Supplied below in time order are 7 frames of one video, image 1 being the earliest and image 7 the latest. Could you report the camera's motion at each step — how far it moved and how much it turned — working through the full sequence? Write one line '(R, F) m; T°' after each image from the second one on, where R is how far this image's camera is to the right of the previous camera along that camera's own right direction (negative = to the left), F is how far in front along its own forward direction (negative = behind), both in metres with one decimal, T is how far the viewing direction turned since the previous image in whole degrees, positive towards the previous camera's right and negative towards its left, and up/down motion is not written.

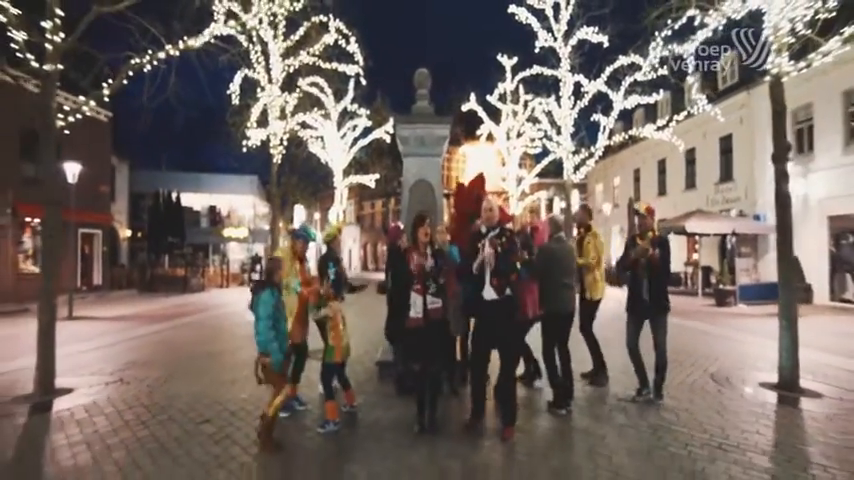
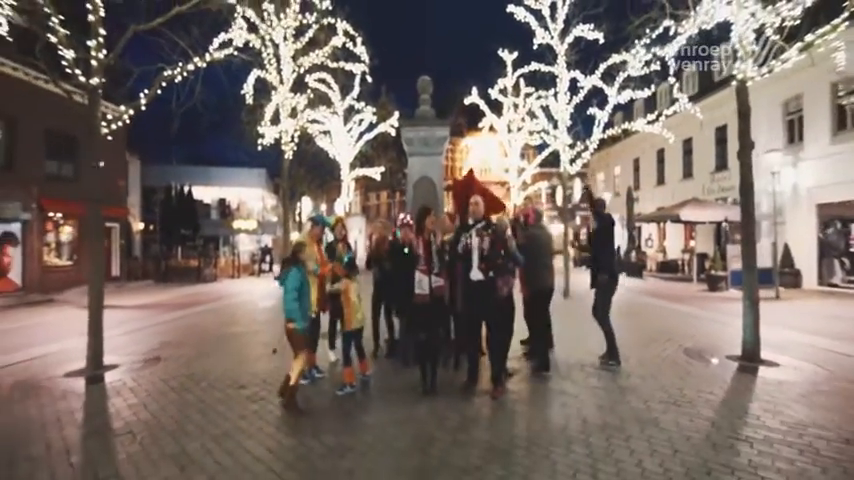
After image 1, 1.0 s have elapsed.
(0.0, -0.9) m; 0°
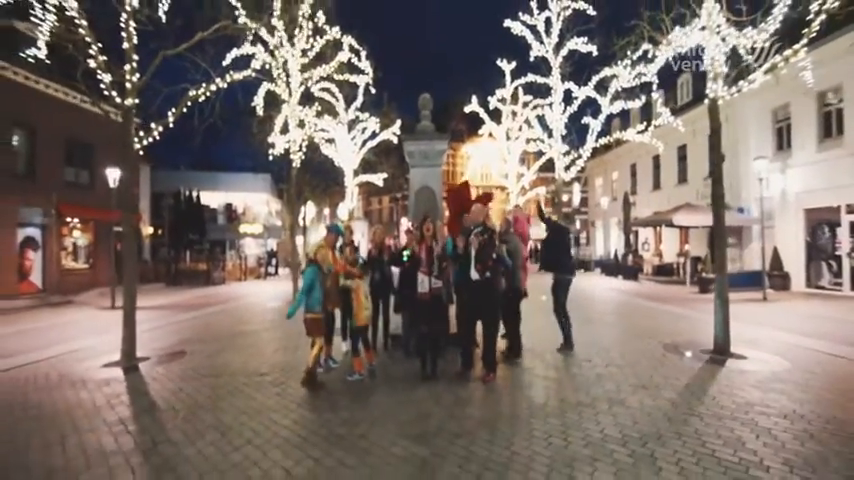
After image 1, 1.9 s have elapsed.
(0.0, -0.9) m; 0°
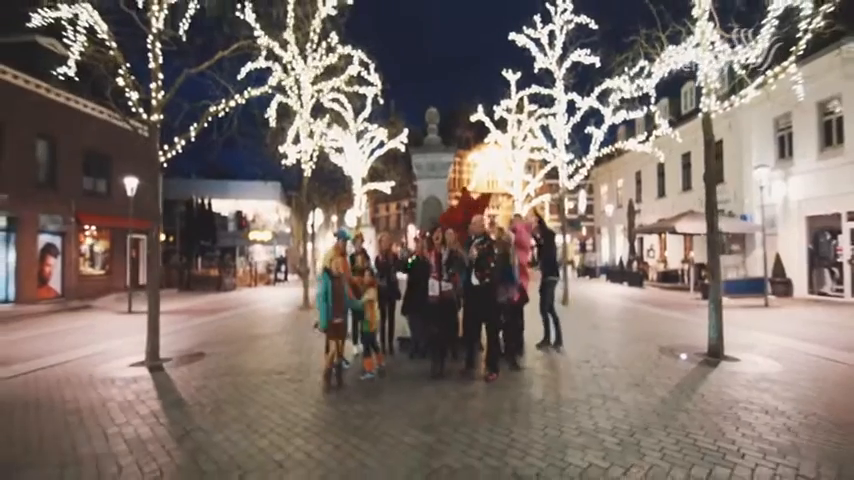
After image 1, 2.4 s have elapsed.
(0.0, -0.5) m; -1°
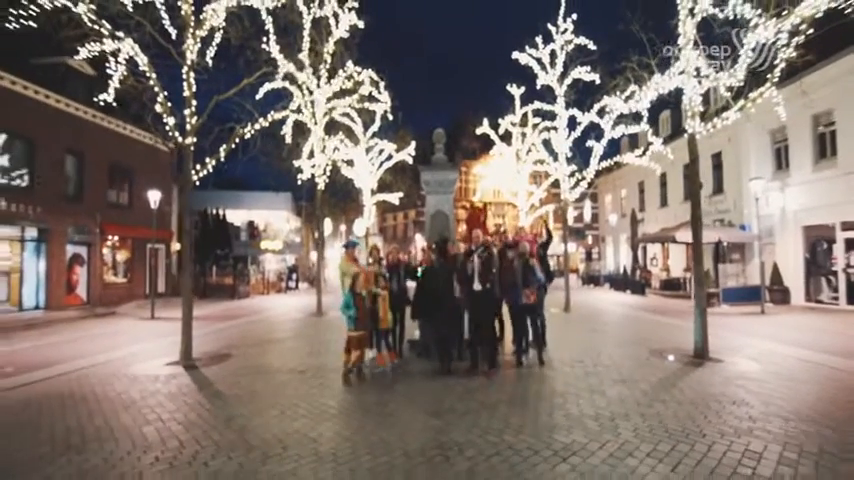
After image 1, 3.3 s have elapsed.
(0.0, -0.9) m; -1°
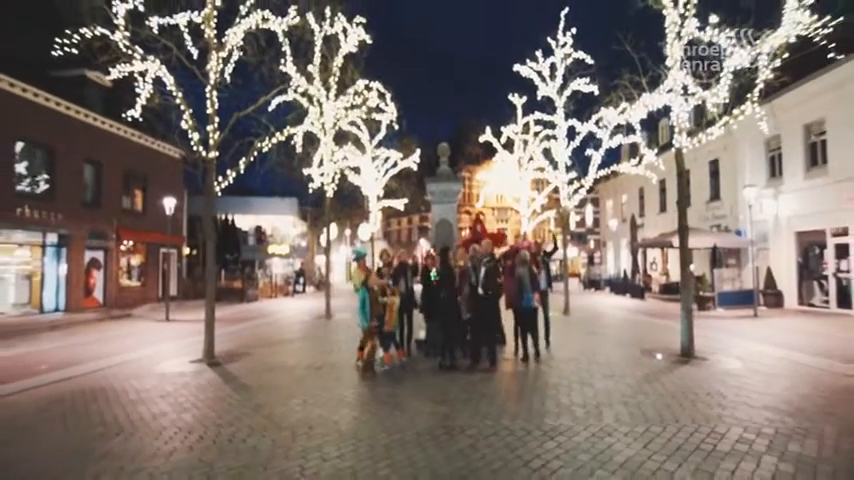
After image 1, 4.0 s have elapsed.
(0.0, -0.8) m; 0°
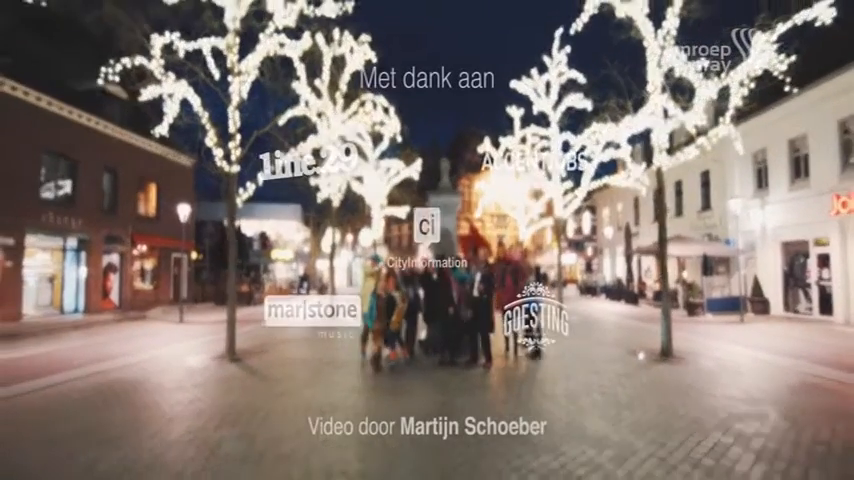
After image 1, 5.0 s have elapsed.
(0.0, -1.1) m; 0°
